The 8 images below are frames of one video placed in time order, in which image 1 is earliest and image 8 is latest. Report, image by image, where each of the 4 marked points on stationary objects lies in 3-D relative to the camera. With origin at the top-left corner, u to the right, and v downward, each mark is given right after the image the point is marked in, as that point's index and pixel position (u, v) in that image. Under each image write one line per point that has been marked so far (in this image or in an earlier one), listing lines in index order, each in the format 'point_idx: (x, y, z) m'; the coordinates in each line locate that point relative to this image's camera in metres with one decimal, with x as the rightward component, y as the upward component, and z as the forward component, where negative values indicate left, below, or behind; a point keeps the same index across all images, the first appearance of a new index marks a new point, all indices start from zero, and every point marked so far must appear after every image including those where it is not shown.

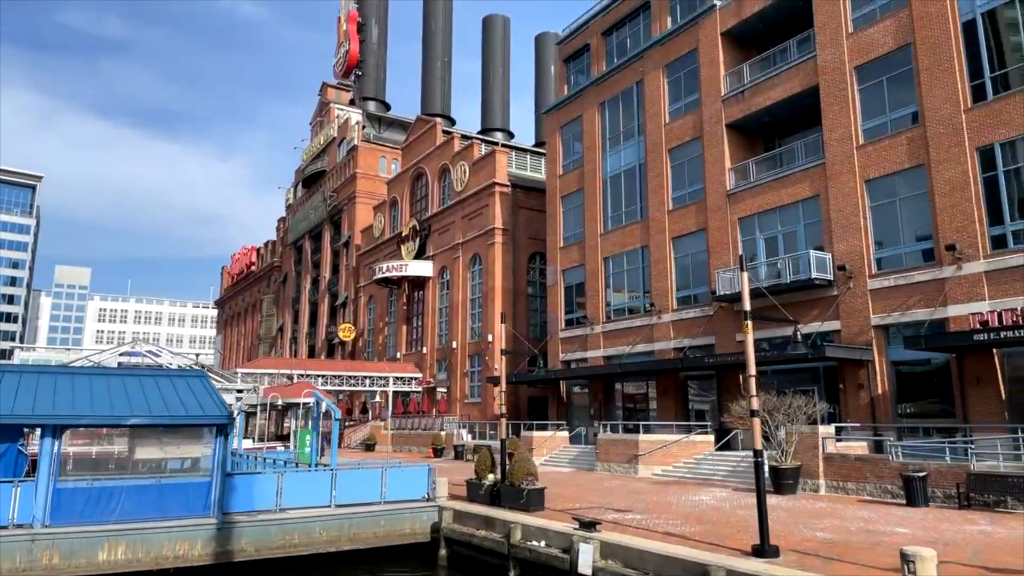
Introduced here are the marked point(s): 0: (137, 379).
0: (-9.4, -2.3, +17.7) m
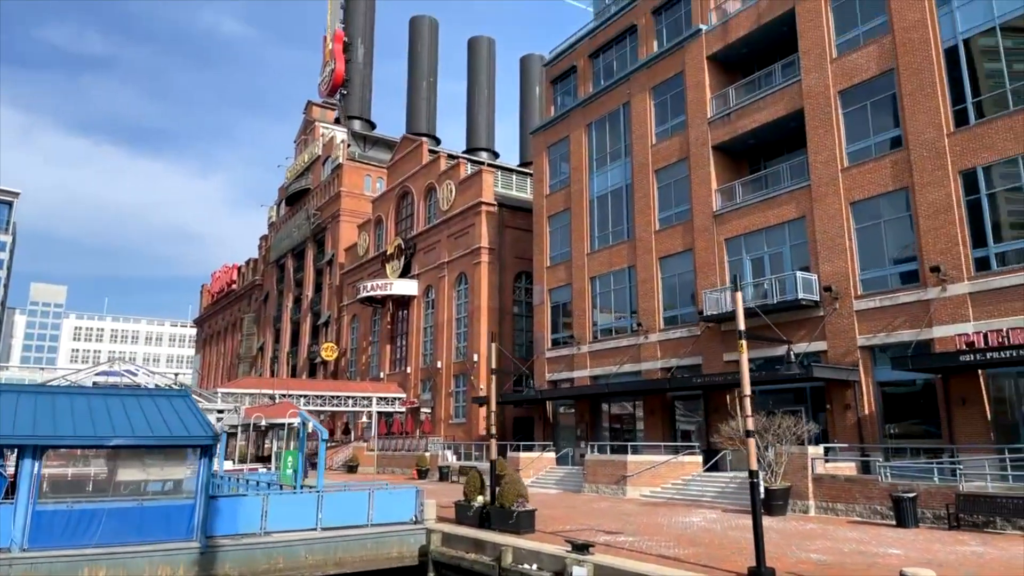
0: (-9.7, -2.7, +17.3) m
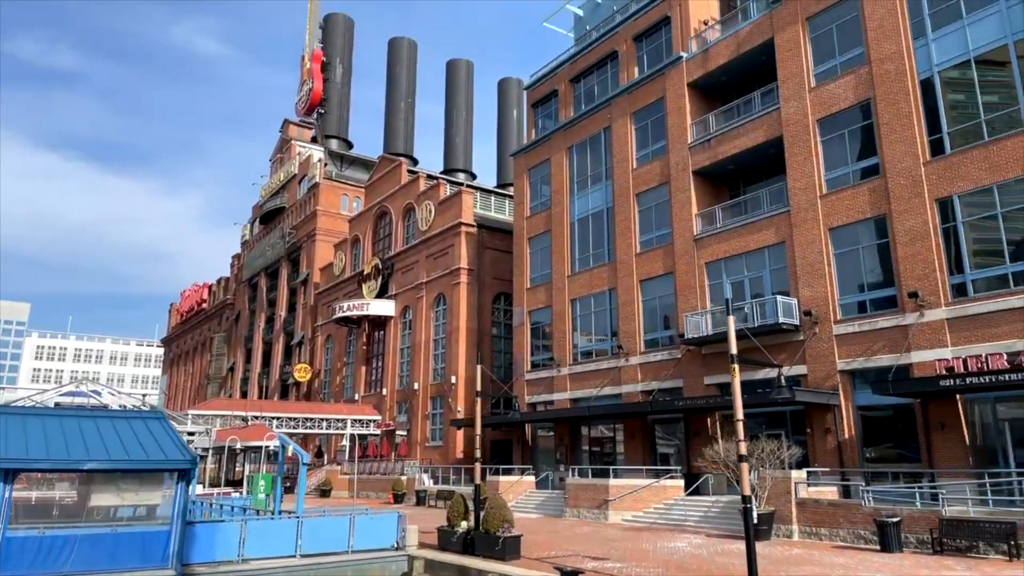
0: (-10.0, -3.2, +16.7) m
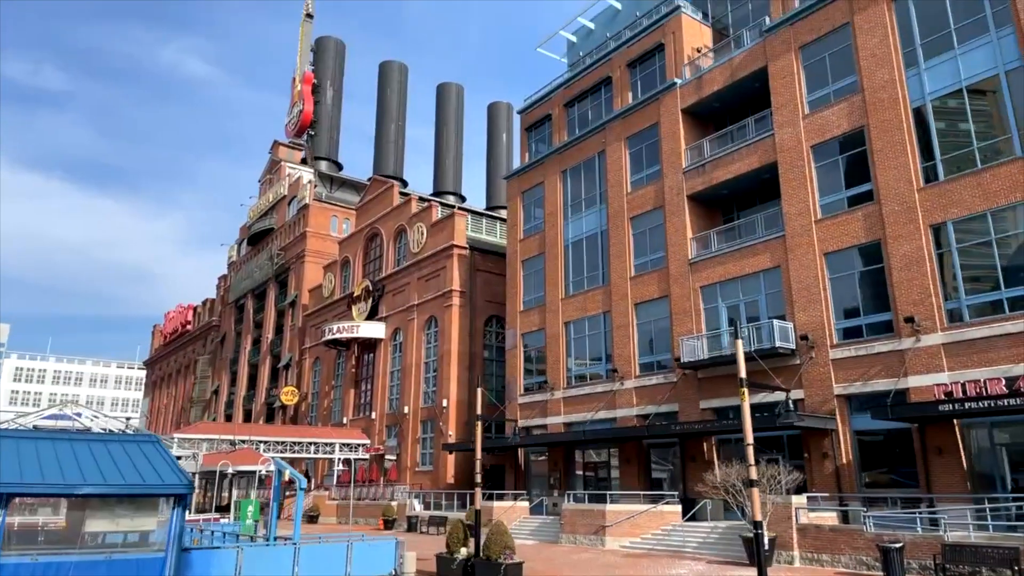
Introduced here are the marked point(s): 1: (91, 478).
0: (-9.9, -3.6, +16.3) m
1: (-8.9, -4.0, +14.9) m
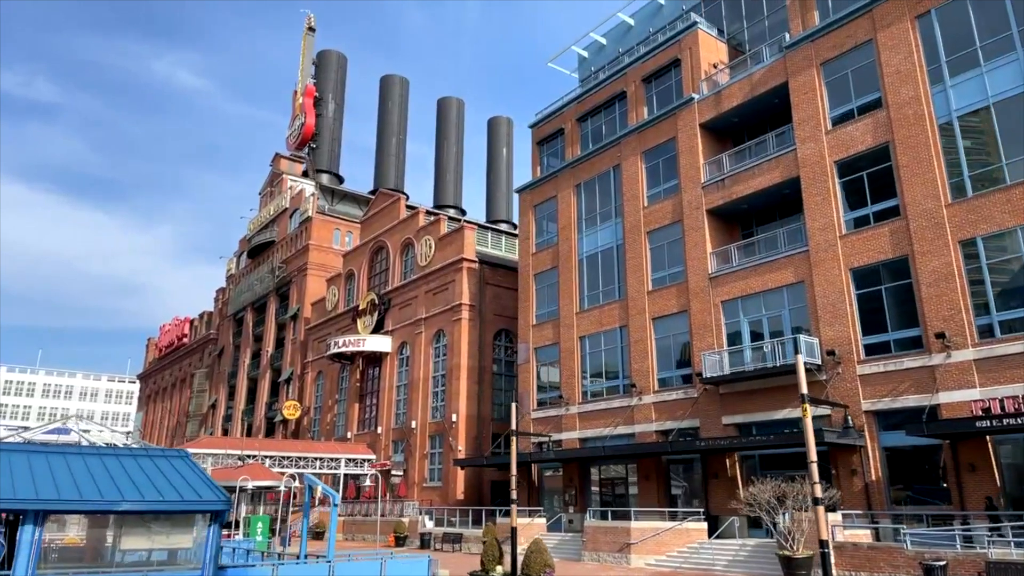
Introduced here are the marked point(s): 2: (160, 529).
0: (-8.9, -3.9, +15.9) m
1: (-7.9, -4.2, +14.5) m
2: (-7.4, -5.1, +14.9) m
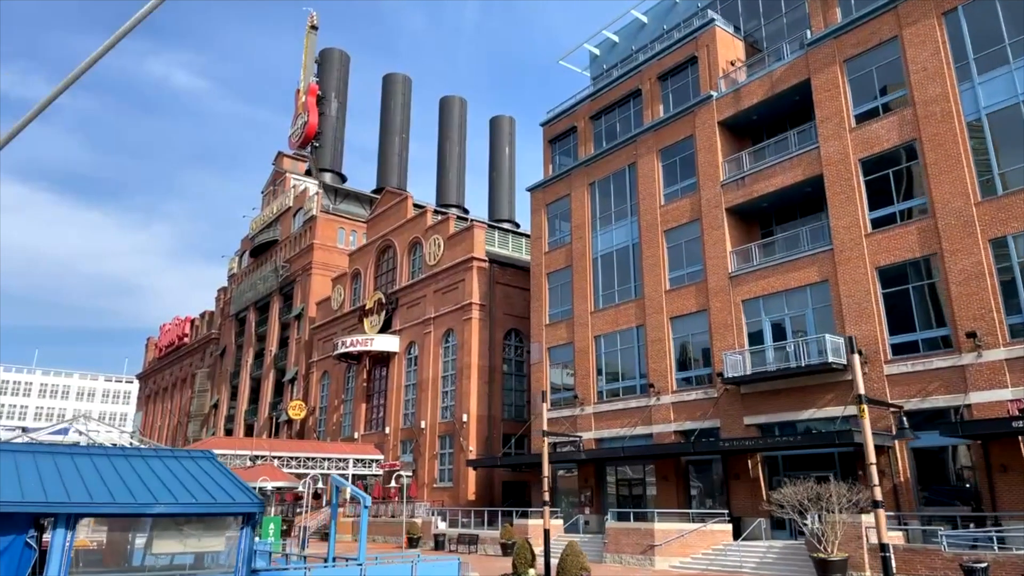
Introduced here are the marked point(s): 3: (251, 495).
0: (-8.0, -3.8, +15.5) m
1: (-7.0, -4.2, +14.1) m
2: (-6.6, -5.0, +14.5) m
3: (-5.6, -4.5, +15.2) m
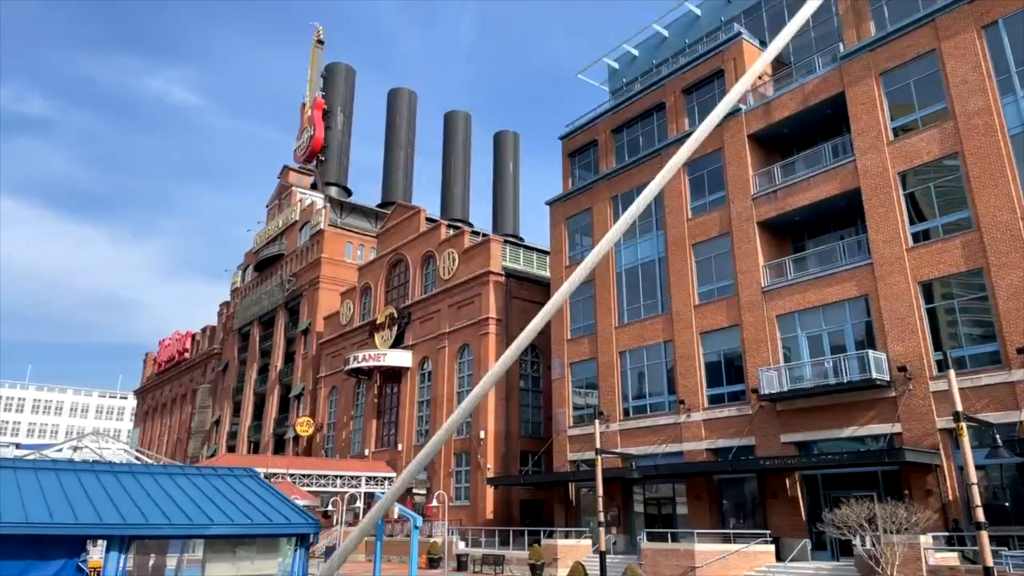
0: (-6.6, -4.0, +14.8) m
1: (-5.6, -4.4, +13.4) m
2: (-5.2, -5.2, +13.7) m
3: (-4.2, -4.7, +14.5) m
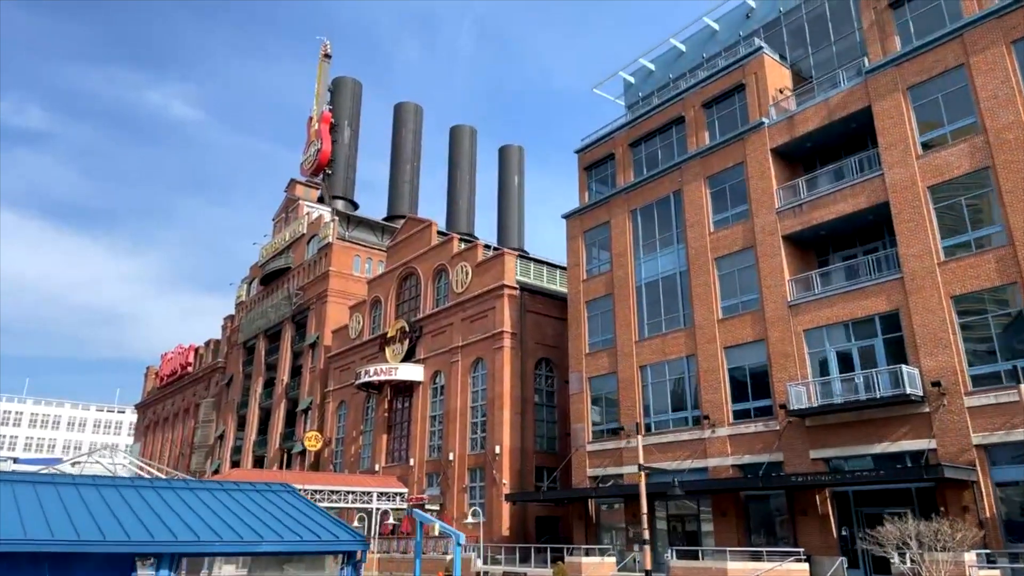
0: (-5.5, -4.2, +14.4) m
1: (-4.5, -4.6, +13.0) m
2: (-4.1, -5.4, +13.3) m
3: (-3.1, -4.9, +14.1) m
